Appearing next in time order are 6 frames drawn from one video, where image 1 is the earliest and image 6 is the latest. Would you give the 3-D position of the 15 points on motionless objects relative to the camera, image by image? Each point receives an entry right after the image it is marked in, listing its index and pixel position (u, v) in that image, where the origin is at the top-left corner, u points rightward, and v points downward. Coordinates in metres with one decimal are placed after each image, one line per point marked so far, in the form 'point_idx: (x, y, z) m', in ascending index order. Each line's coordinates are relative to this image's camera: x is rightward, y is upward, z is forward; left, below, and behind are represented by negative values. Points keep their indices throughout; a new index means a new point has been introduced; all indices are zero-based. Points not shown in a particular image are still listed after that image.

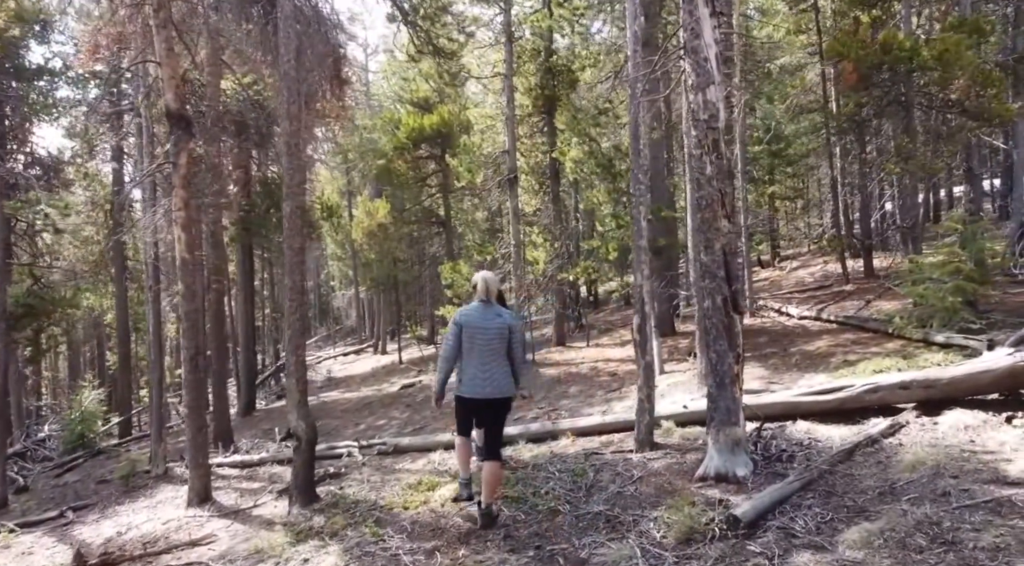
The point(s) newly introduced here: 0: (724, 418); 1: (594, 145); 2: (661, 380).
0: (+1.8, -1.1, +5.5) m
1: (+1.7, +2.8, +13.1) m
2: (+2.3, -1.5, +10.0) m
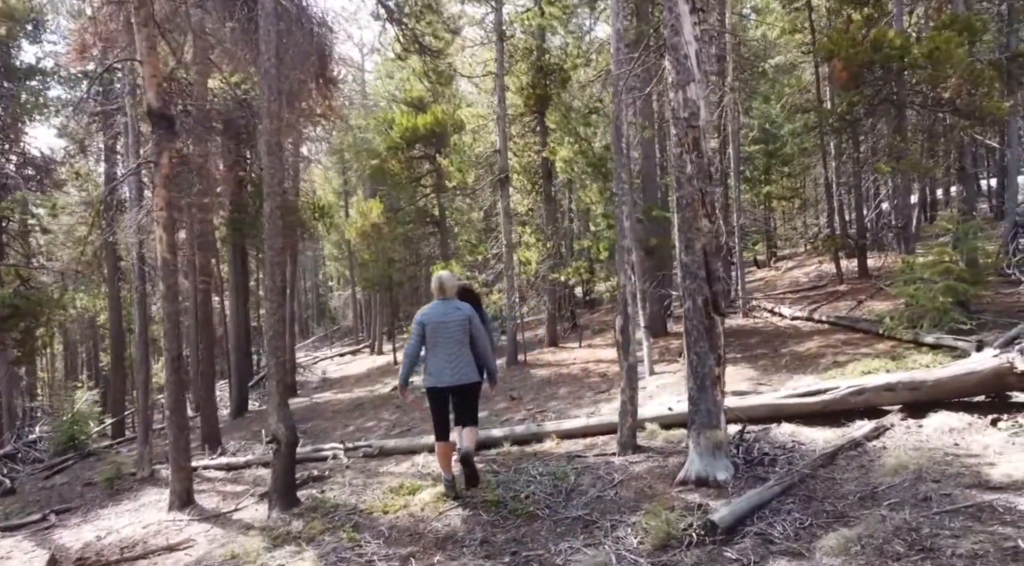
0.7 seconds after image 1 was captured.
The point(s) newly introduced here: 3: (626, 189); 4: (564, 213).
0: (+1.6, -1.1, +5.4) m
1: (+1.5, +2.8, +13.0) m
2: (+2.1, -1.5, +9.9) m
3: (+1.2, +1.0, +6.8) m
4: (+1.3, +1.7, +16.2) m
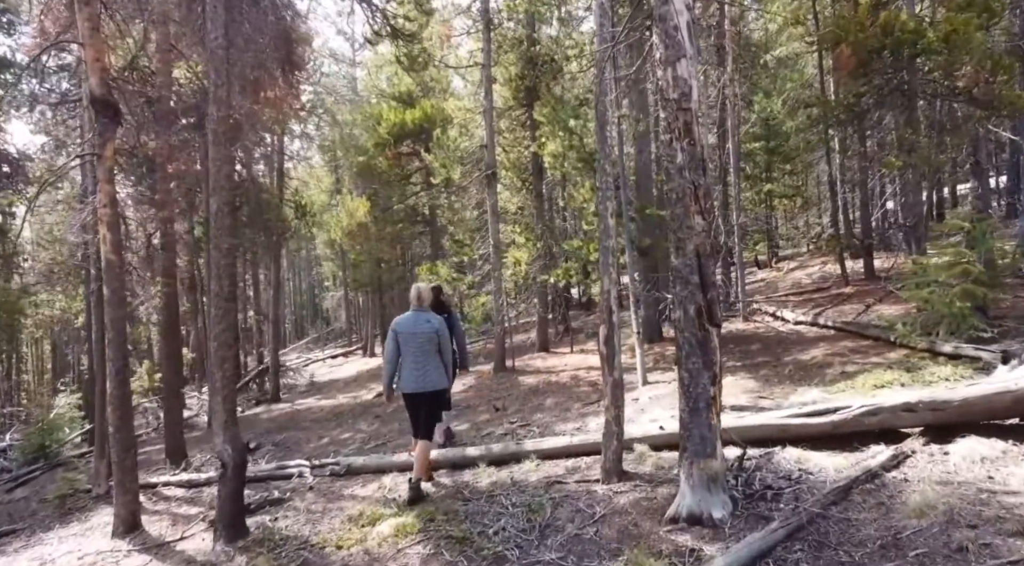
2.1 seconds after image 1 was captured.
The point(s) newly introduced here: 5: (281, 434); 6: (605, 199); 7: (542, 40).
0: (+1.3, -1.2, +4.7) m
1: (+1.2, +2.7, +12.3) m
2: (+1.8, -1.5, +9.2) m
3: (+0.9, +0.9, +6.1) m
4: (+1.0, +1.7, +15.5) m
5: (-4.4, -2.9, +12.6) m
6: (+0.9, +0.8, +6.0) m
7: (+0.6, +5.1, +13.9) m
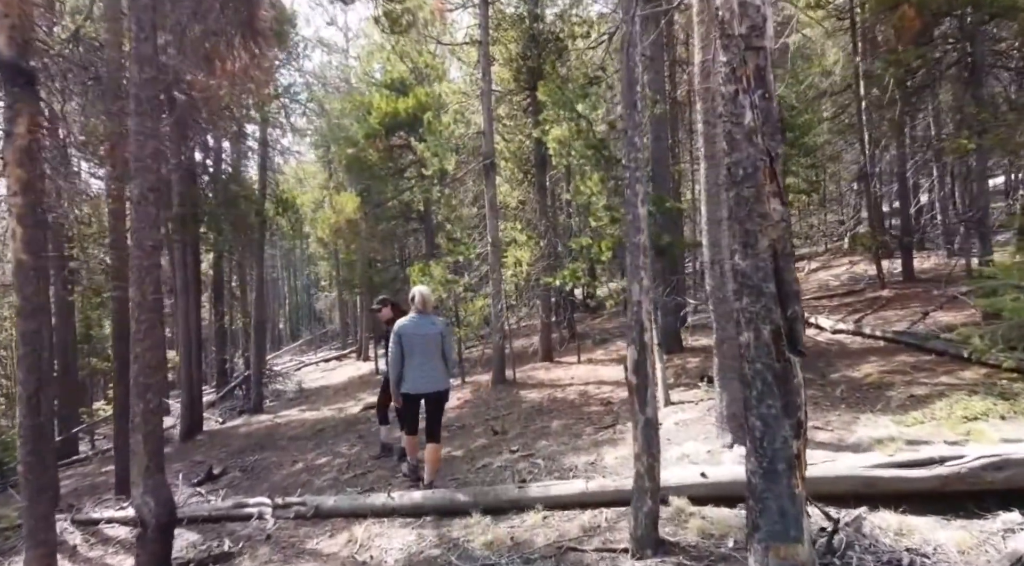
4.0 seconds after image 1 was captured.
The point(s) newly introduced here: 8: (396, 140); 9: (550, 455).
0: (+1.3, -1.2, +3.3) m
1: (+1.2, +2.7, +10.9) m
2: (+1.8, -1.6, +7.8) m
3: (+0.9, +0.9, +4.7) m
4: (+1.0, +1.6, +14.1) m
5: (-4.4, -2.9, +11.3) m
6: (+0.9, +0.7, +4.6) m
7: (+0.6, +5.1, +12.5) m
8: (-3.3, +4.1, +19.0) m
9: (+0.4, -1.9, +7.4) m
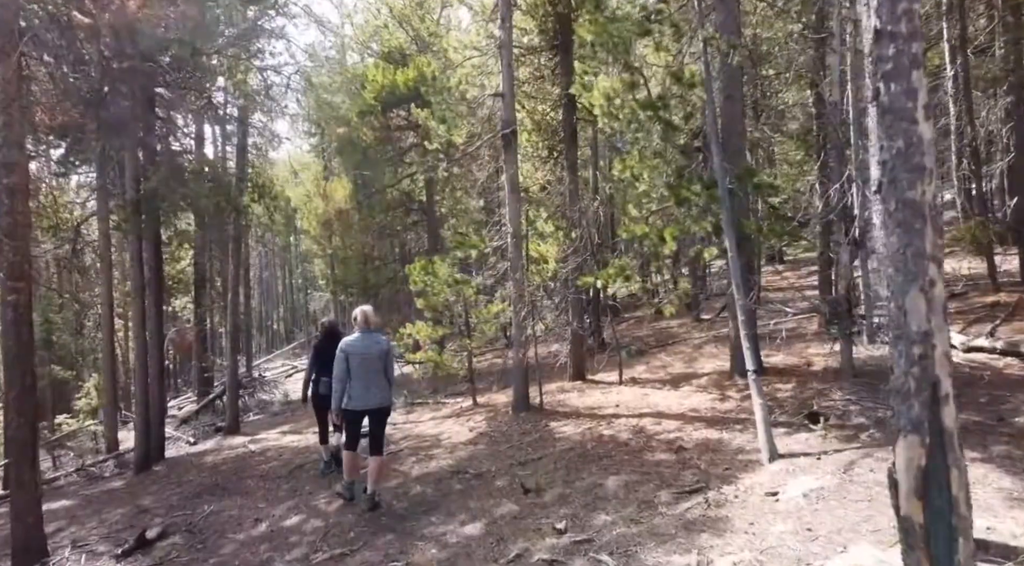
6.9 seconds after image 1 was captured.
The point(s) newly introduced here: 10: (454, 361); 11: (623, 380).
0: (+1.7, -1.3, +0.8) m
1: (+1.6, +2.7, +8.4) m
2: (+2.2, -1.6, +5.3) m
3: (+1.3, +0.9, +2.2) m
4: (+1.4, +1.6, +11.6) m
5: (-4.0, -2.9, +8.8) m
6: (+1.2, +0.7, +2.1) m
7: (+1.0, +5.1, +10.0) m
8: (-2.9, +4.1, +16.5) m
9: (+0.8, -2.0, +4.9) m
10: (-0.9, -1.2, +10.4) m
11: (+1.8, -1.5, +10.5) m
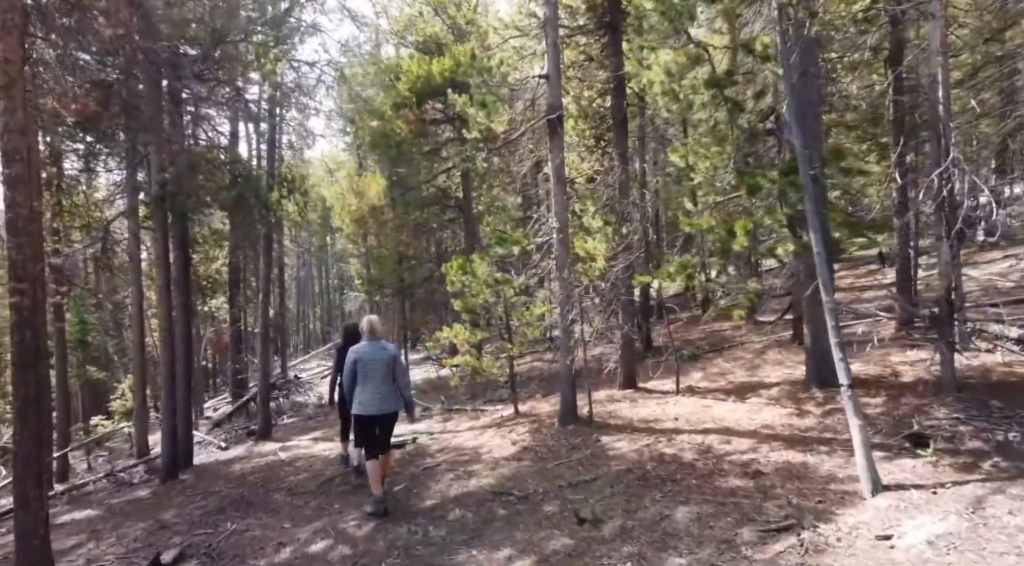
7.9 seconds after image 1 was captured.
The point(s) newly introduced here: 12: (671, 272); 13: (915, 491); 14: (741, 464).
0: (+1.8, -1.3, -0.1) m
1: (+2.1, +2.7, +7.5) m
2: (+2.6, -1.6, +4.4) m
3: (+1.5, +0.9, +1.3) m
4: (+2.1, +1.6, +10.7) m
5: (-3.5, -2.9, +8.2) m
6: (+1.4, +0.7, +1.2) m
7: (+1.7, +5.1, +9.1) m
8: (-2.0, +4.1, +15.8) m
9: (+1.2, -2.0, +4.1) m
10: (-0.3, -1.2, +9.6) m
11: (+2.4, -1.5, +9.6) m
12: (+1.9, +0.1, +8.2) m
13: (+3.0, -1.5, +5.0) m
14: (+2.2, -1.7, +6.2) m
